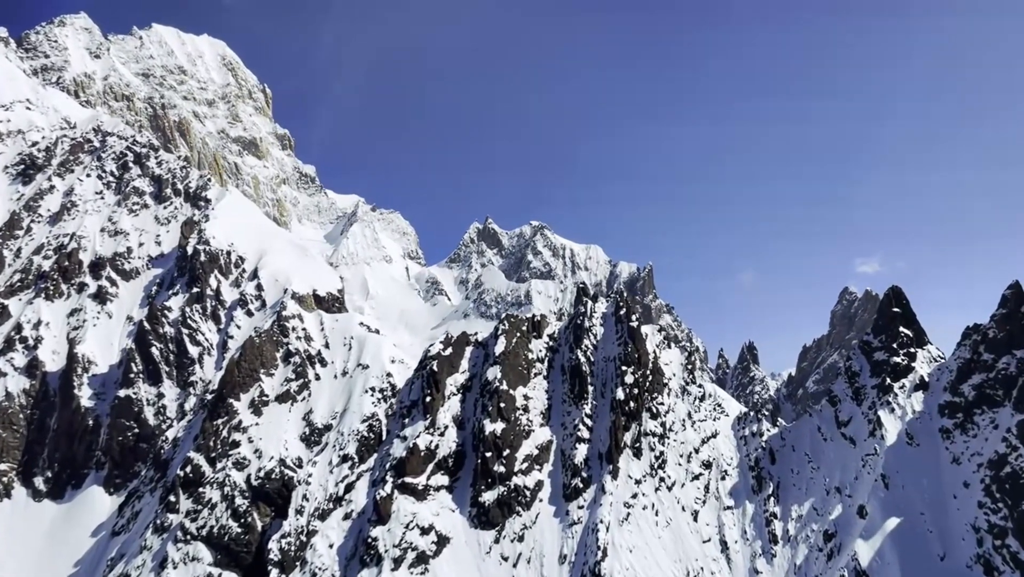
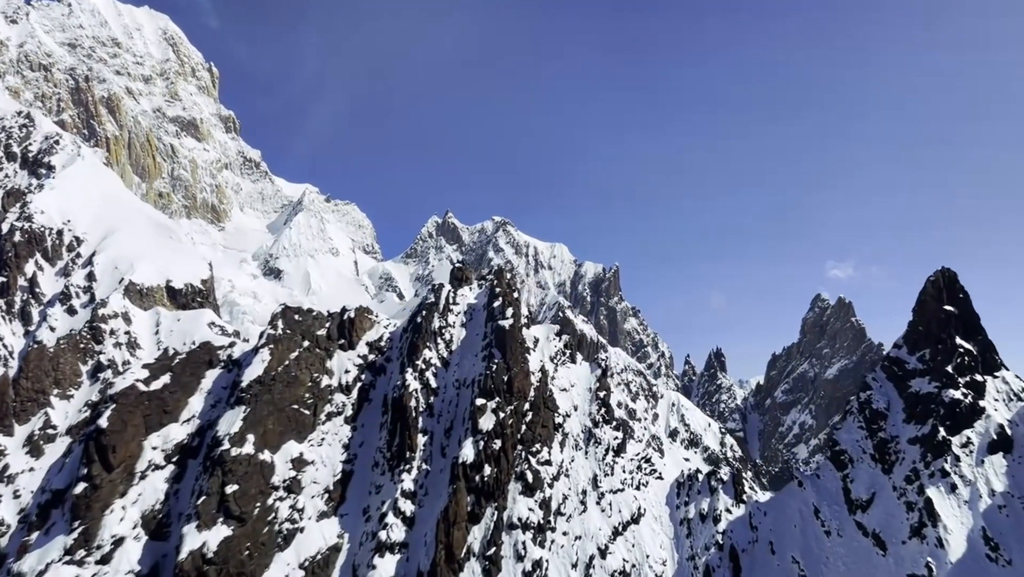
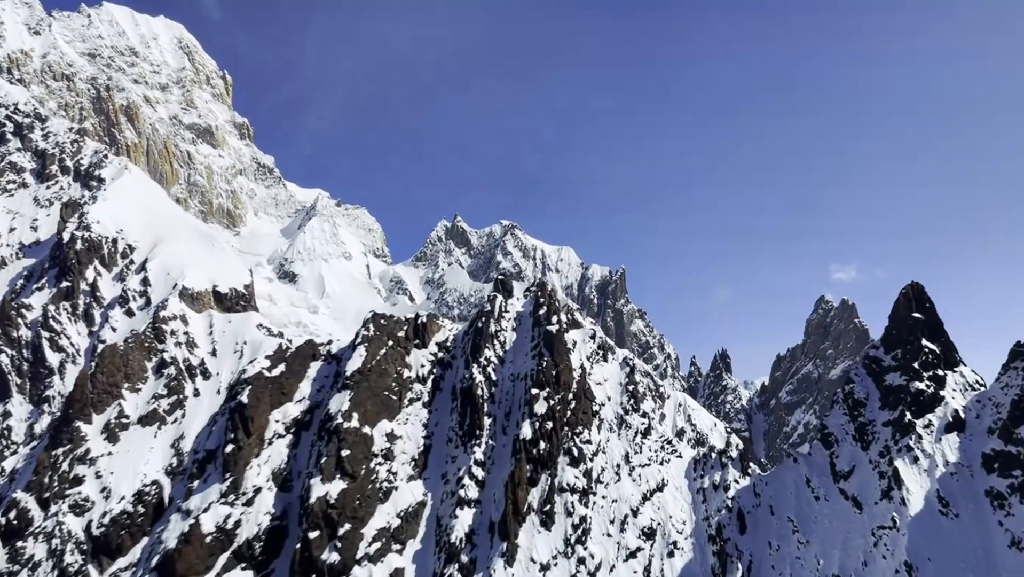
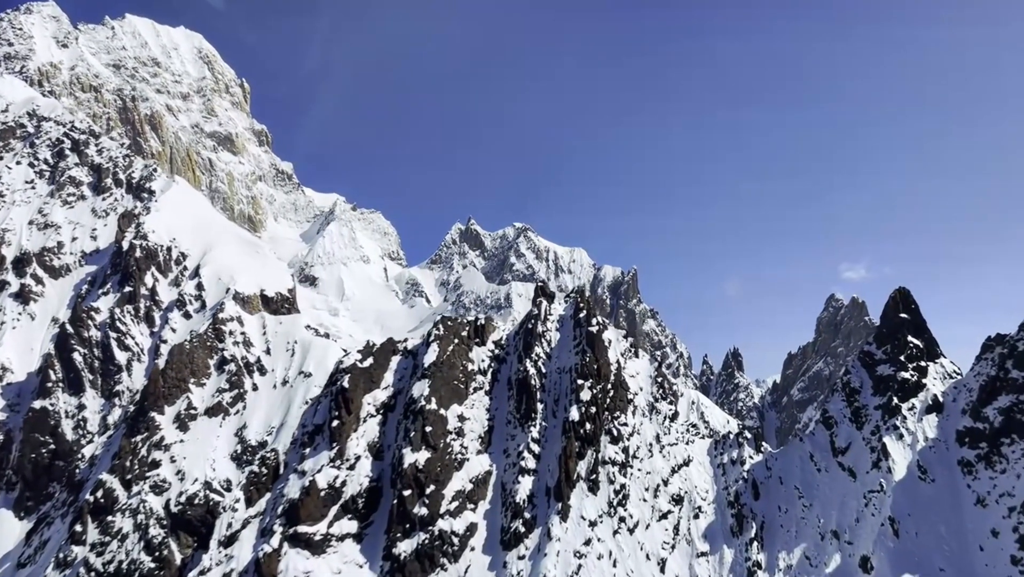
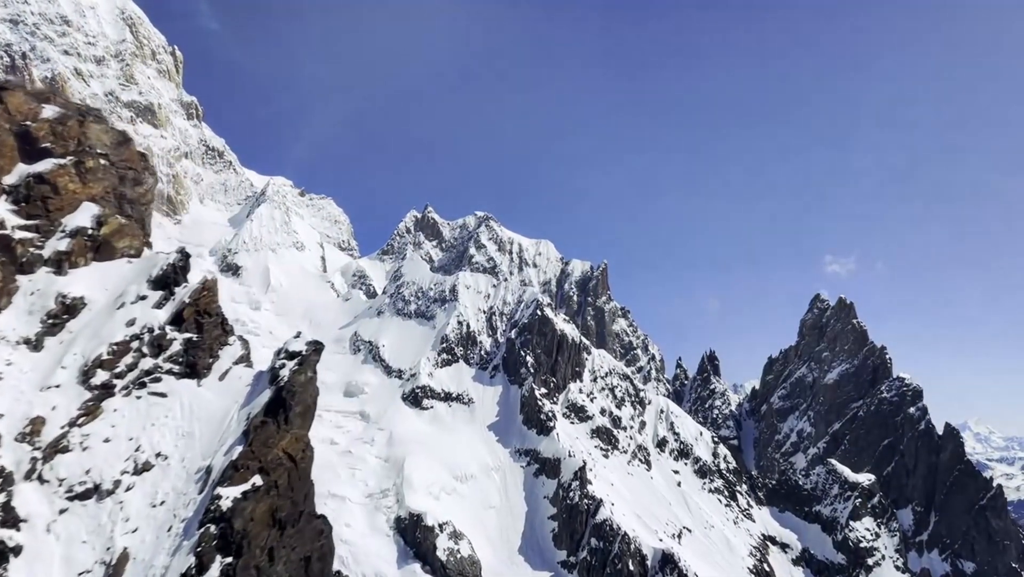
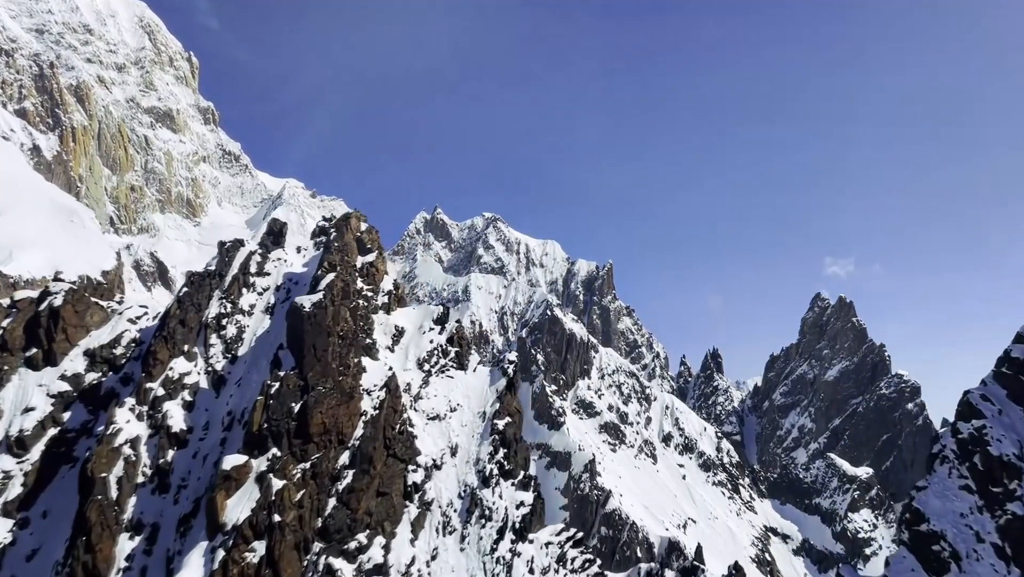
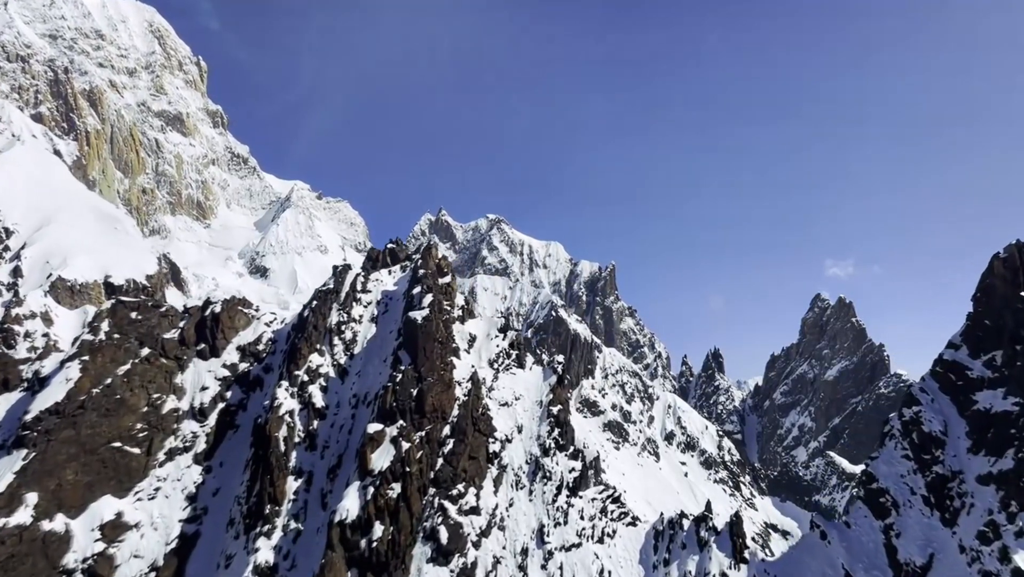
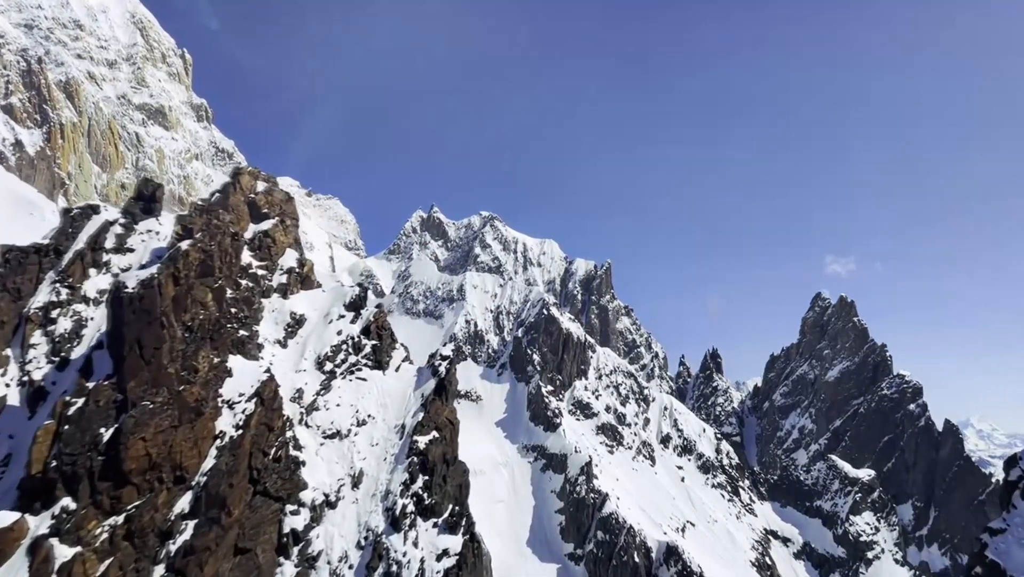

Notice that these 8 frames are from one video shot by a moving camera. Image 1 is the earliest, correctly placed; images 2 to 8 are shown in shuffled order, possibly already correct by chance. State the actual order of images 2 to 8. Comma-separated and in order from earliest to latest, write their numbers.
4, 3, 2, 7, 6, 8, 5
